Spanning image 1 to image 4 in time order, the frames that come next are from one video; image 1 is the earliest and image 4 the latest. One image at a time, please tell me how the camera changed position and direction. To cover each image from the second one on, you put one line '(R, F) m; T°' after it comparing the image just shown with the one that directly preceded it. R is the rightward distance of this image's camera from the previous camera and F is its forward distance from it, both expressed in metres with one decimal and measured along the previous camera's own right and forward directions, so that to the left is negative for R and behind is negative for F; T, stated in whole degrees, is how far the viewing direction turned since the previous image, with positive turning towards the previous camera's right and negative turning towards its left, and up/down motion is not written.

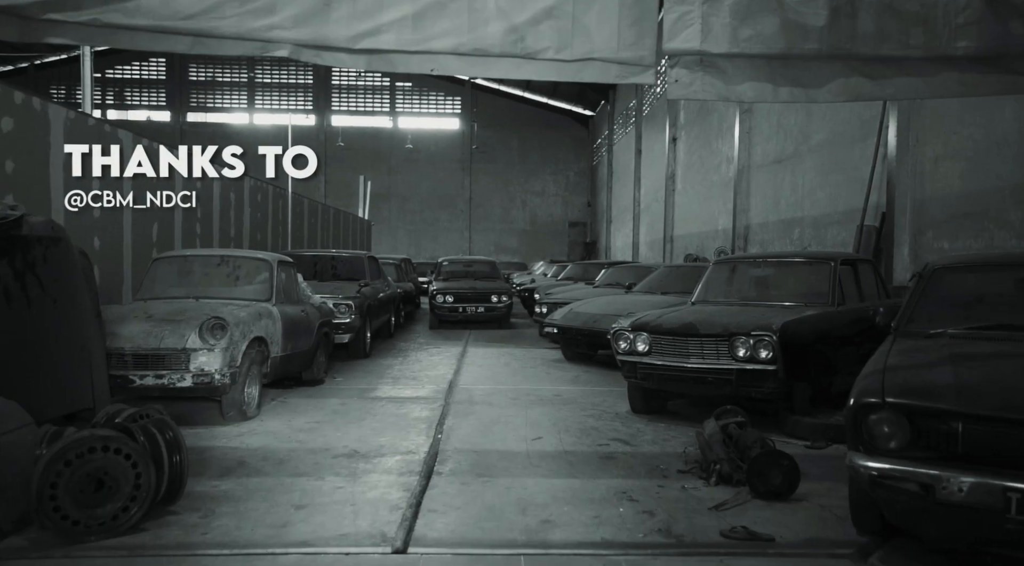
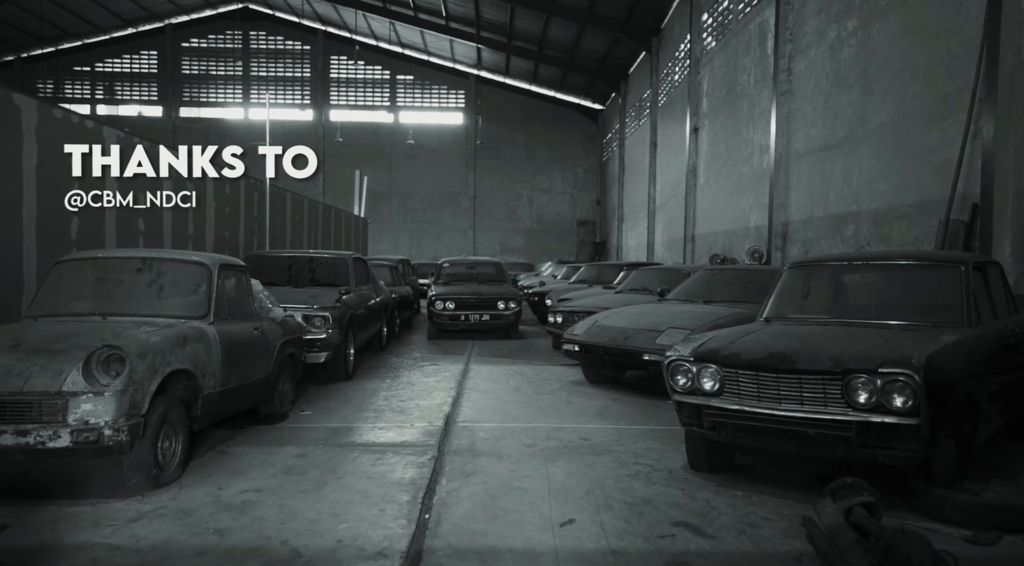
(-0.1, +1.5) m; 0°
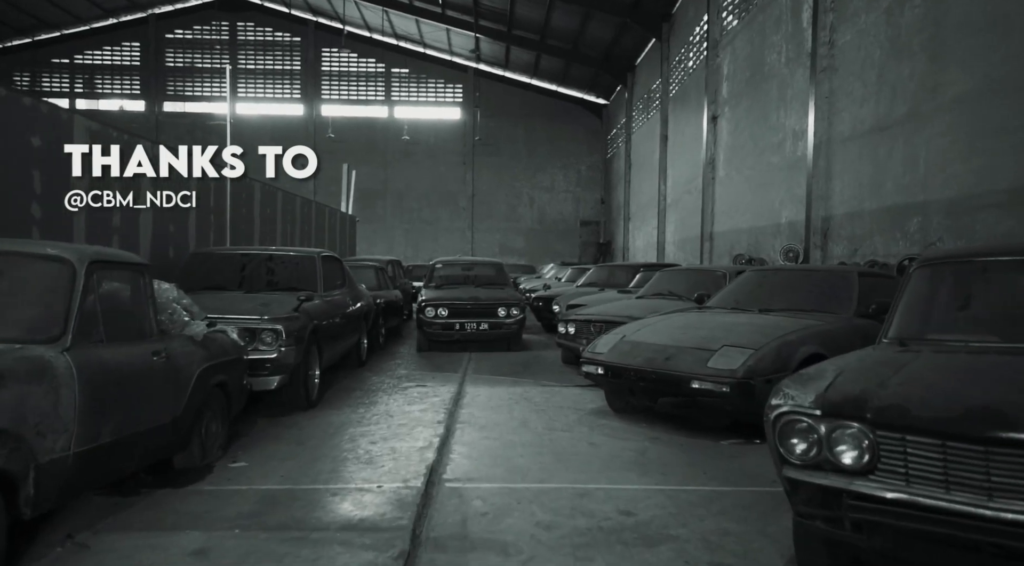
(0.0, +1.5) m; 0°
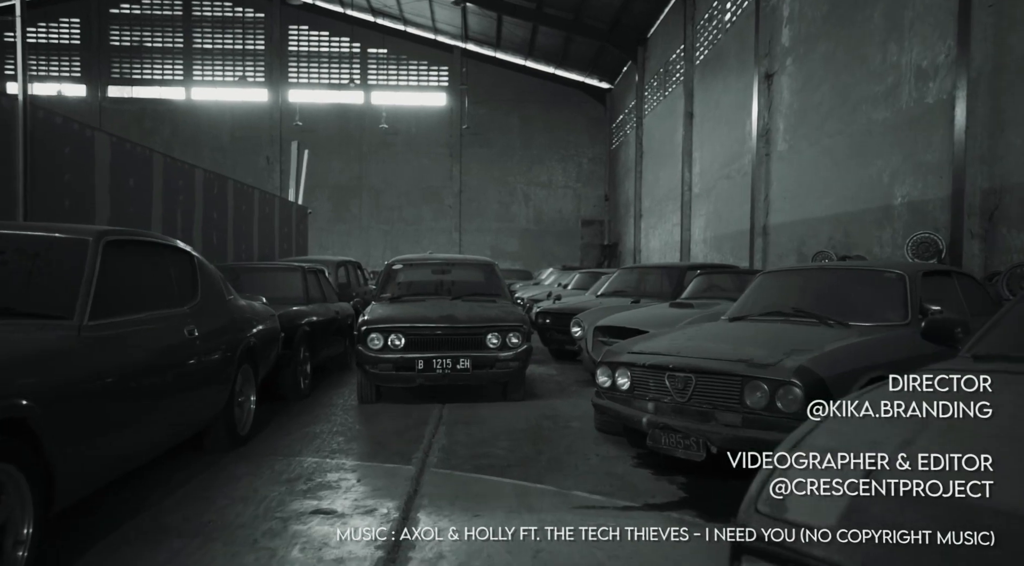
(-0.1, +3.8) m; +1°
